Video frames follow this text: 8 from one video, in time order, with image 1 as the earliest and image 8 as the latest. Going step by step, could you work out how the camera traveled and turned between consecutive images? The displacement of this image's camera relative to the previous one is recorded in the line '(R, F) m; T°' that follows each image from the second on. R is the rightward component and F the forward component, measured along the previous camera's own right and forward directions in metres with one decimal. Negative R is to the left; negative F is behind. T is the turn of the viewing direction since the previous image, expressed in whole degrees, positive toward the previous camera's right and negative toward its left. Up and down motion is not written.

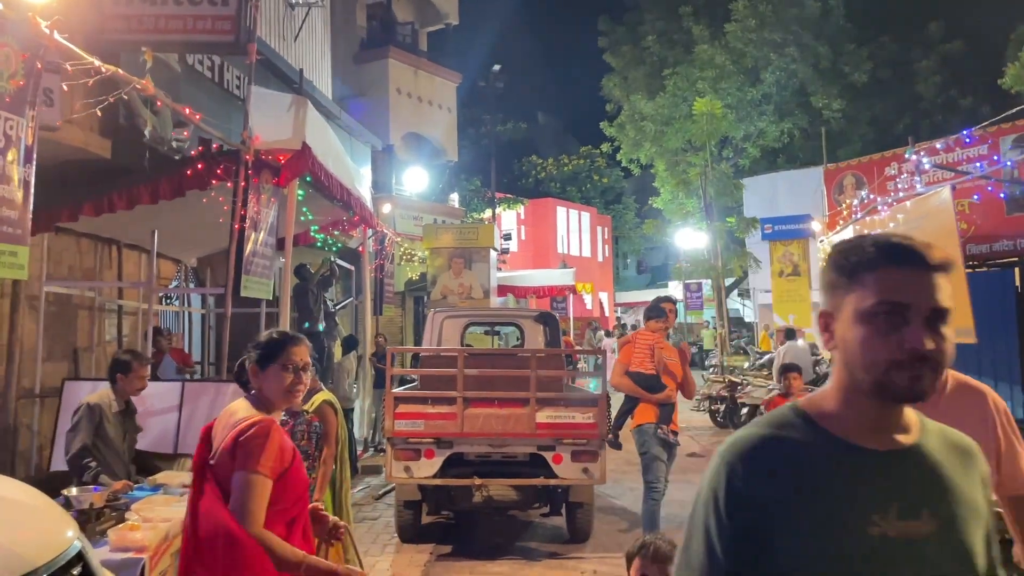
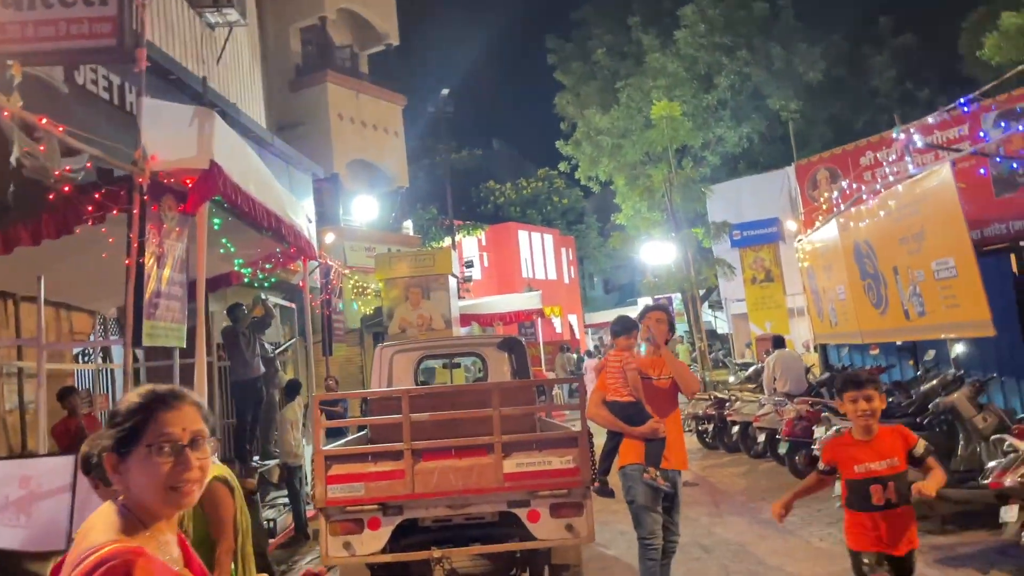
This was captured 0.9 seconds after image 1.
(+0.1, +1.1) m; +2°
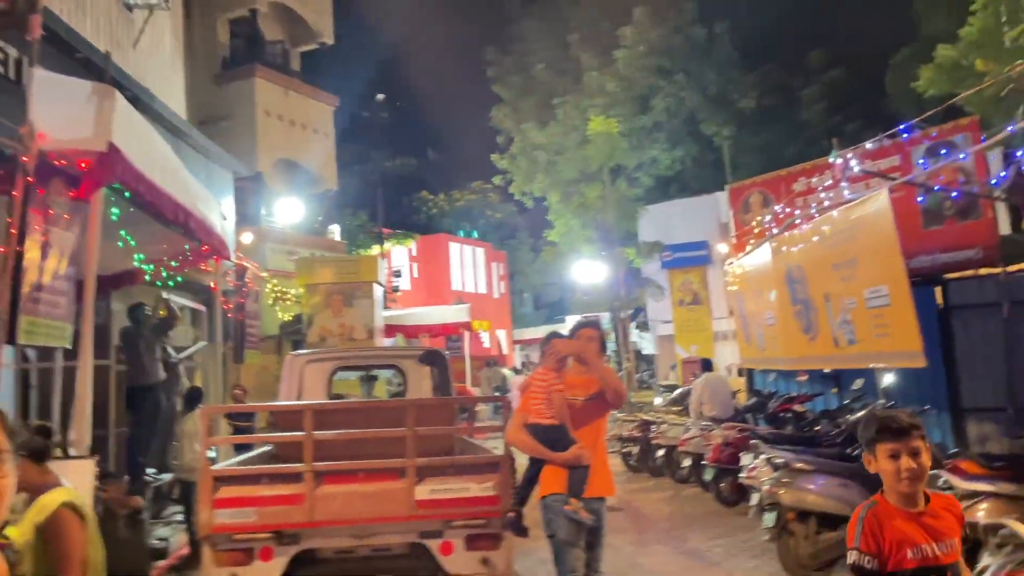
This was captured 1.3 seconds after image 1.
(0.0, +0.4) m; +5°
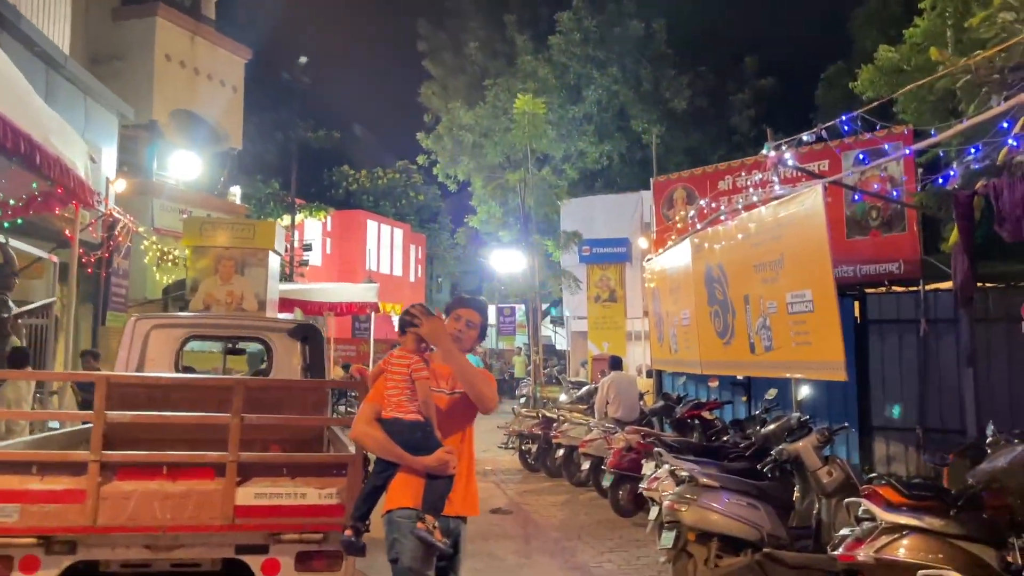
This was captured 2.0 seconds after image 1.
(+0.2, +0.8) m; +5°
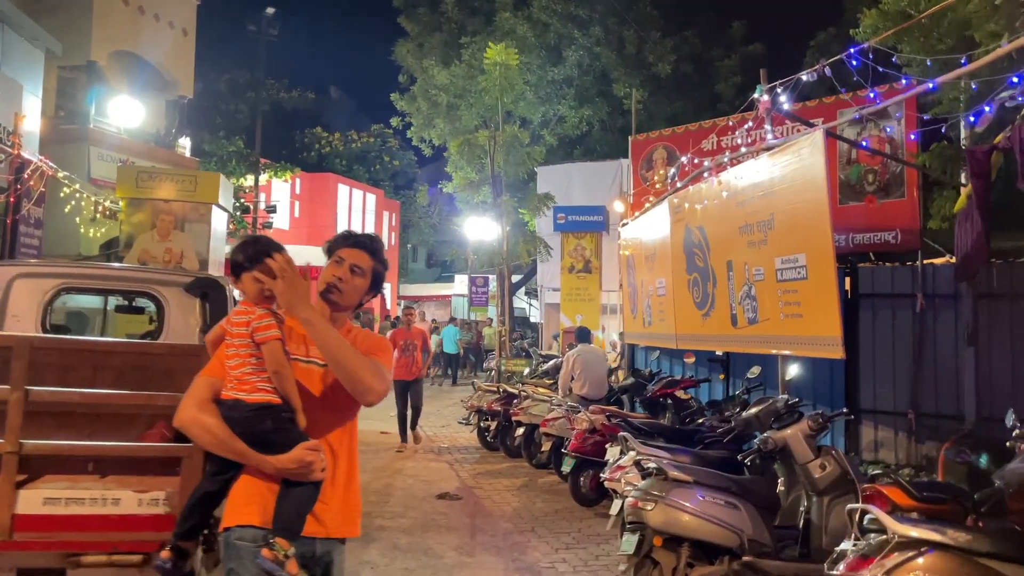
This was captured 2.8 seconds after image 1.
(+0.2, +1.0) m; +1°
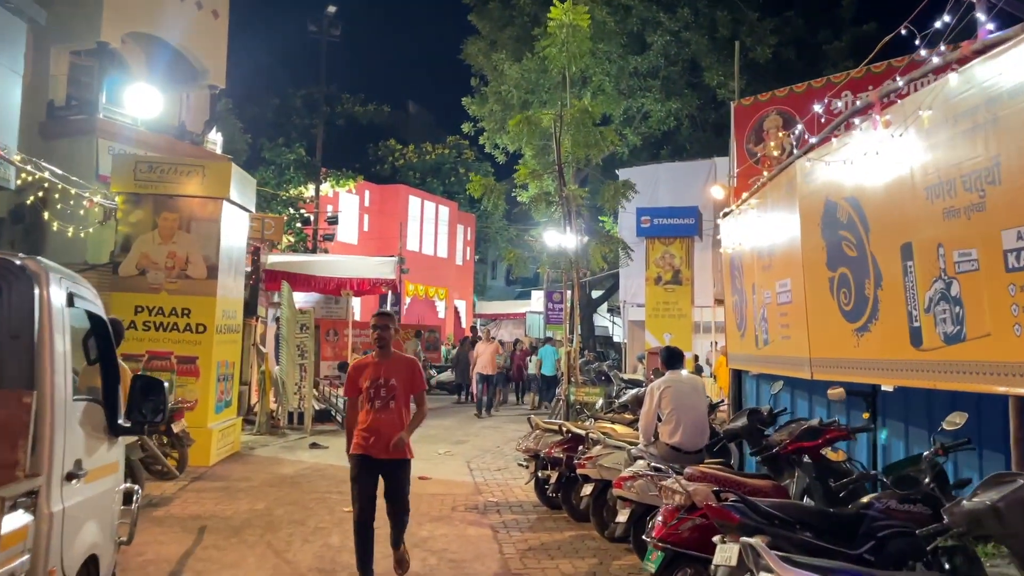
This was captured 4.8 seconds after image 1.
(+0.2, +2.4) m; -6°
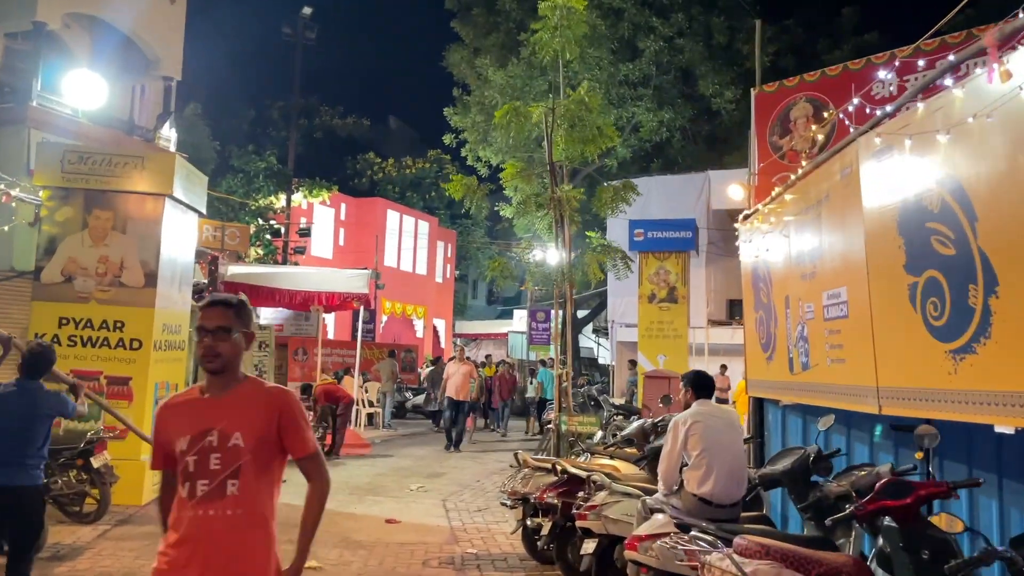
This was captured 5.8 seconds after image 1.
(0.0, +1.3) m; +1°
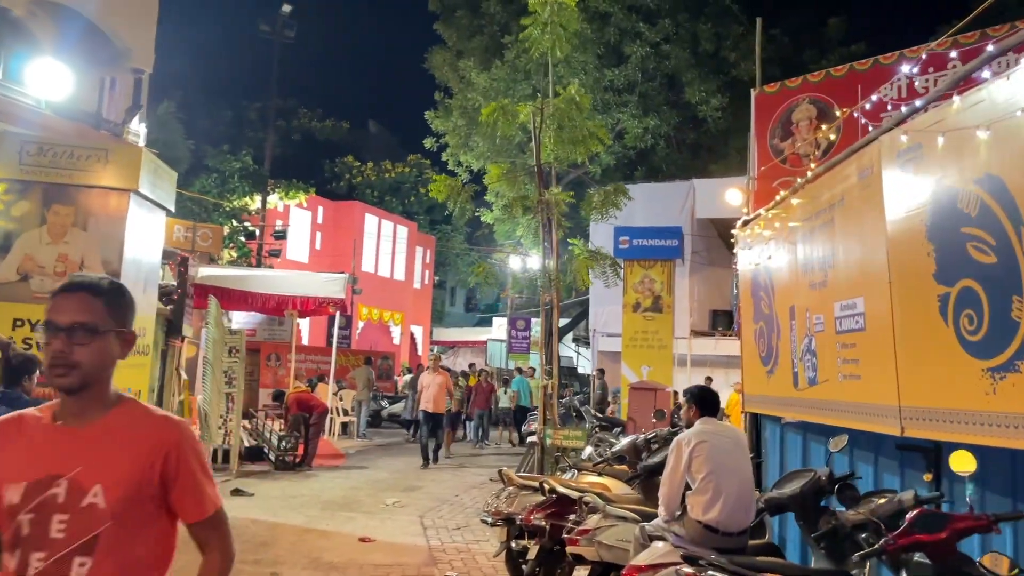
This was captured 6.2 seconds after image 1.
(-0.1, +0.4) m; +2°
